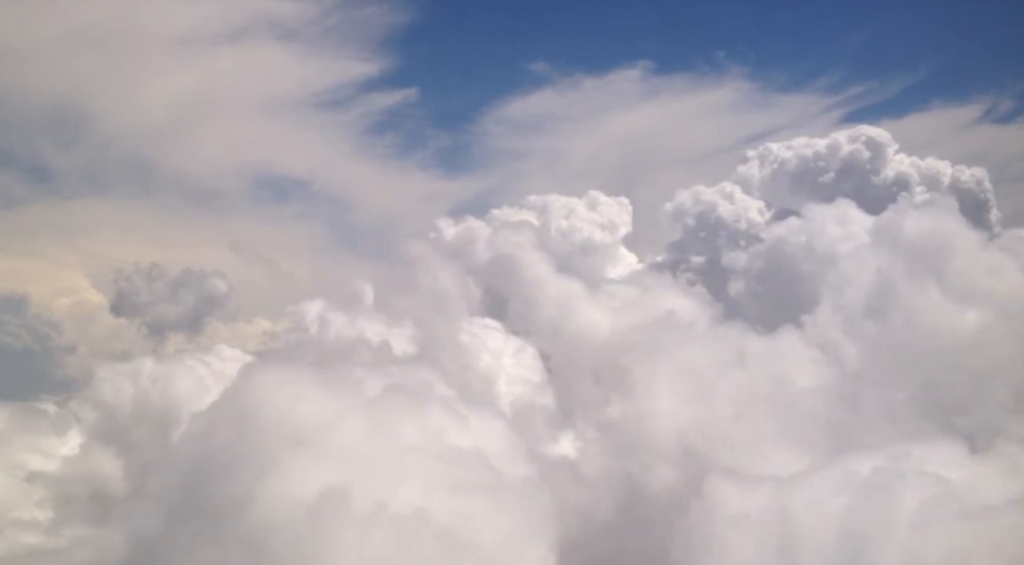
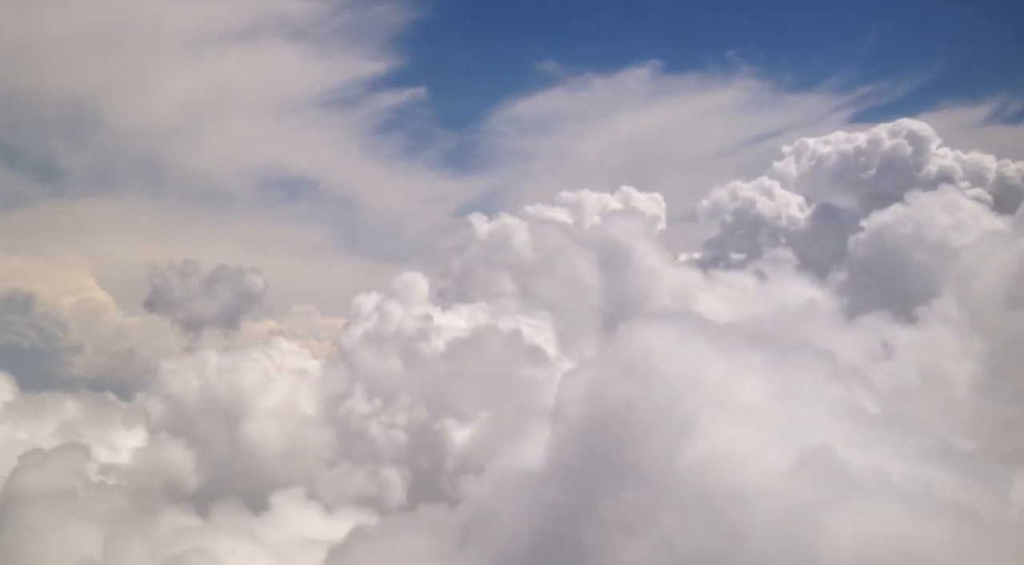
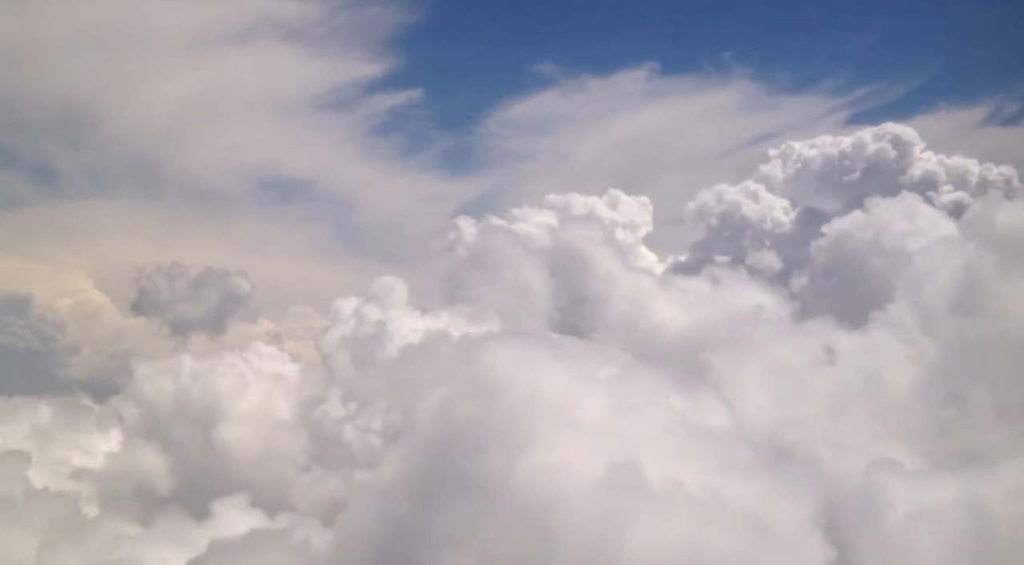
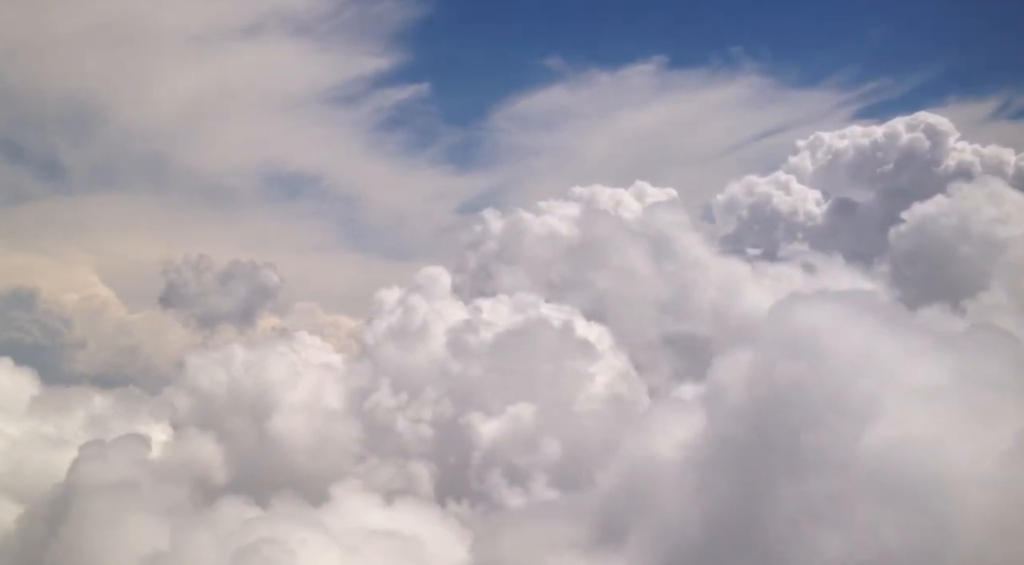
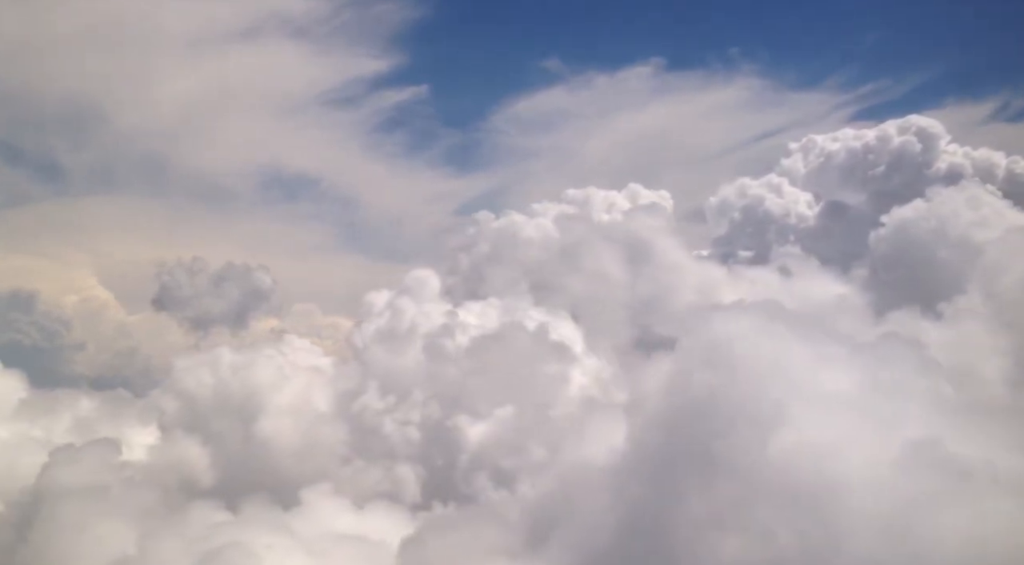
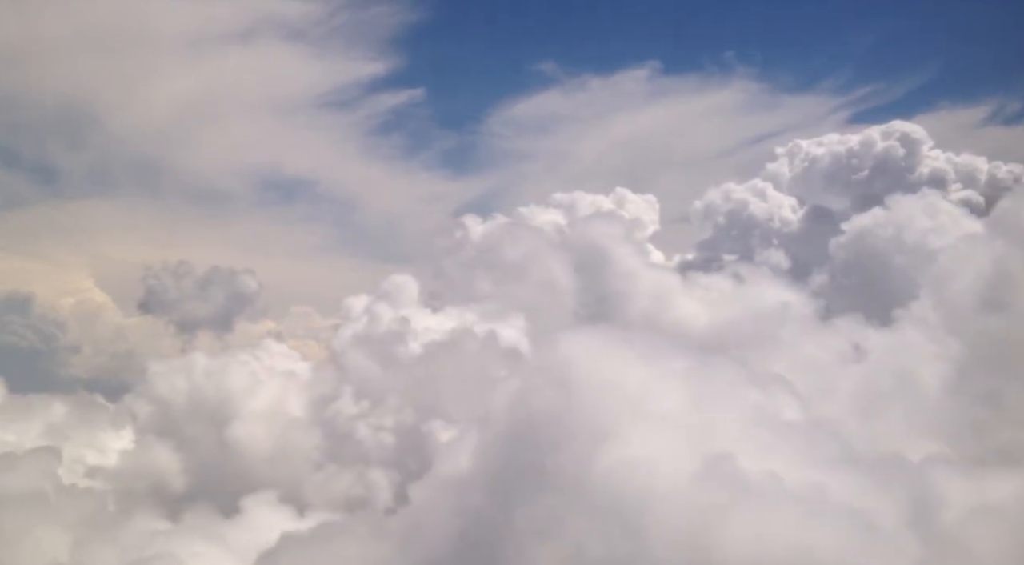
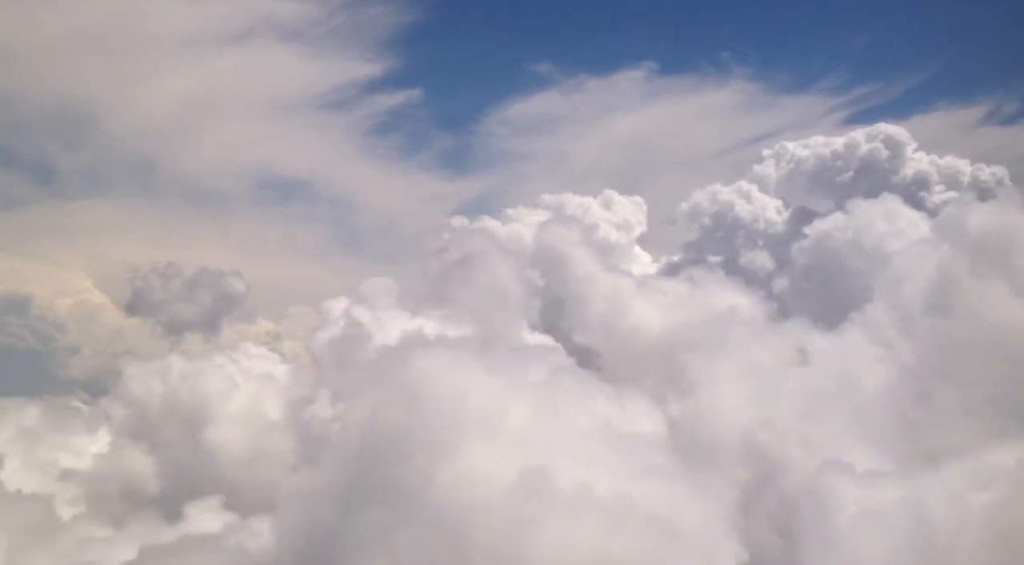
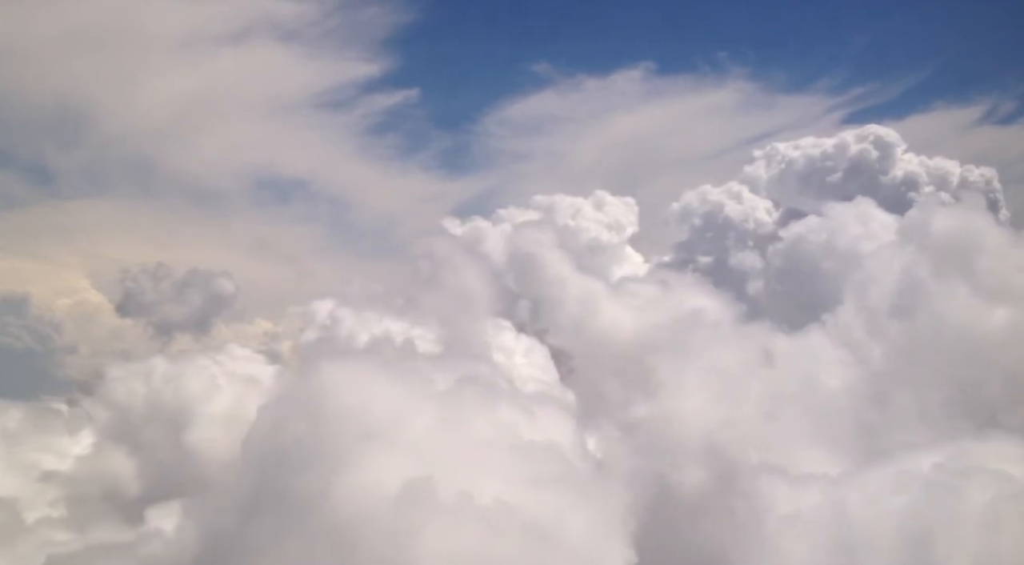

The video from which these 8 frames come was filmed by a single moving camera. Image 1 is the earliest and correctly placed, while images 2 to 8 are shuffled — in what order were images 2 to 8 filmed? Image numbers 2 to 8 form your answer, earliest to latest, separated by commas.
8, 7, 3, 6, 2, 5, 4
